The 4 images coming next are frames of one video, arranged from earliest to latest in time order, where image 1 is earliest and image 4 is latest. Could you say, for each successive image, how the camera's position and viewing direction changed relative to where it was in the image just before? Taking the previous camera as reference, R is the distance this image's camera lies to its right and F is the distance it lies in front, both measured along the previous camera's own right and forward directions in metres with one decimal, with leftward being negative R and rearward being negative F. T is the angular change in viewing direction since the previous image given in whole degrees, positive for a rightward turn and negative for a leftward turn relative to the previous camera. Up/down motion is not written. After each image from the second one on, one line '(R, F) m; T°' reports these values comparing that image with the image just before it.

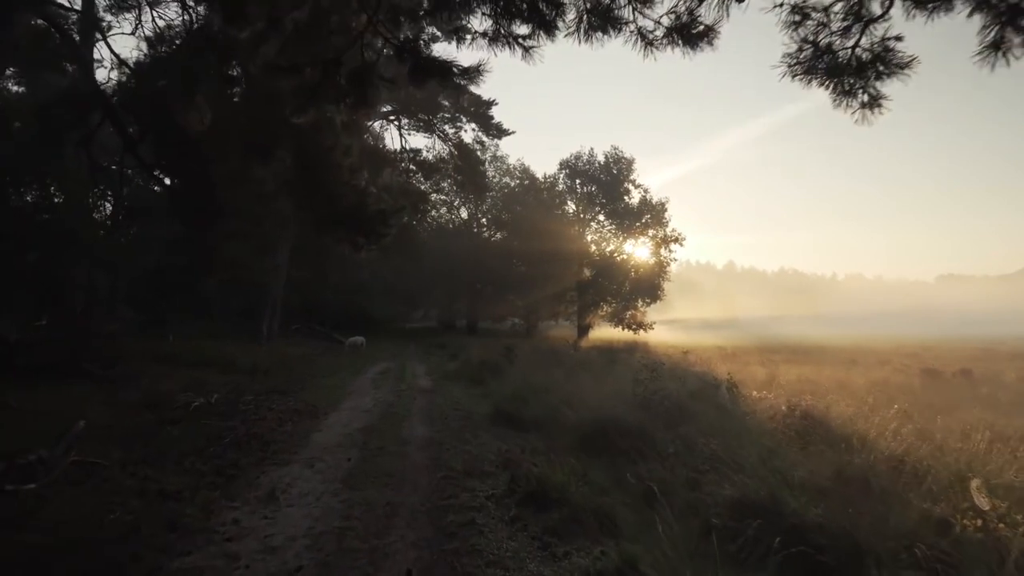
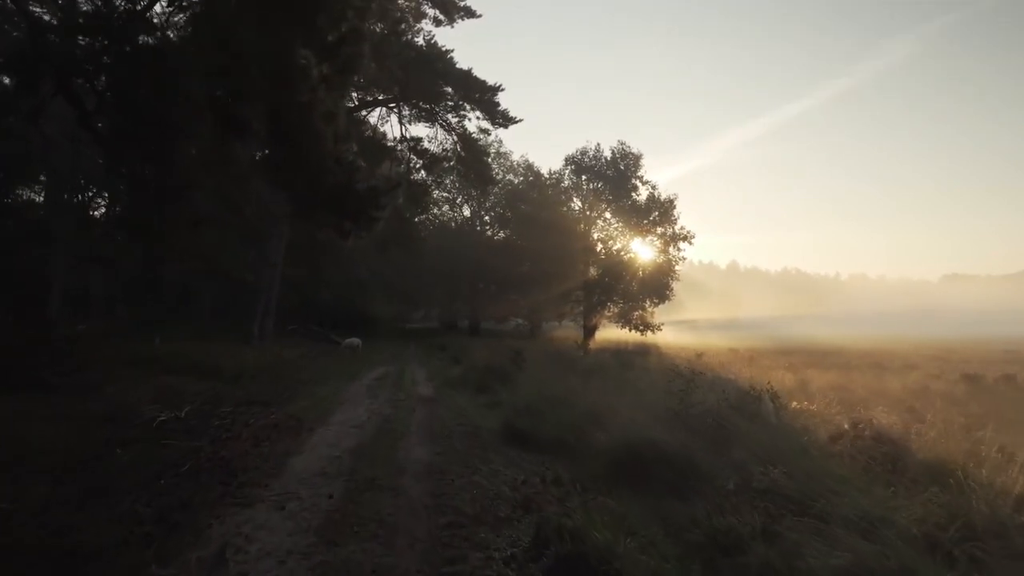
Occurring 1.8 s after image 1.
(-0.2, +1.8) m; 0°
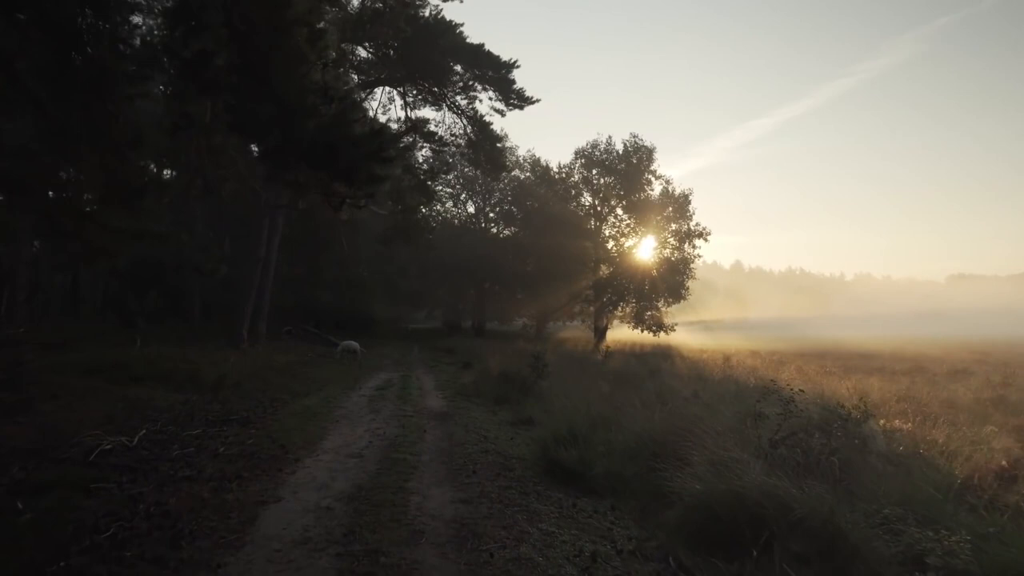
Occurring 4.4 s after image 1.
(-0.5, +2.5) m; 0°
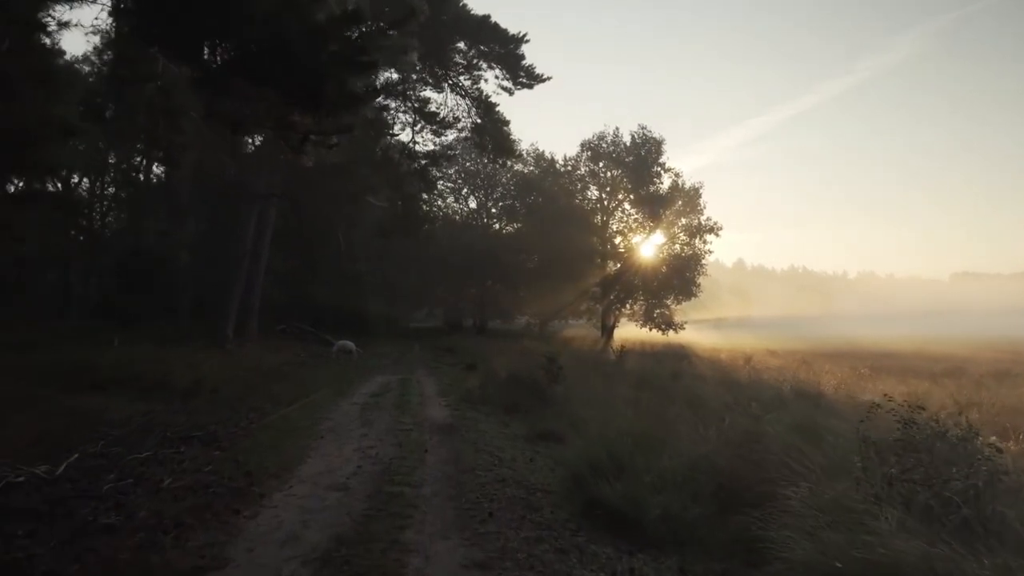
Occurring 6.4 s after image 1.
(-0.3, +2.0) m; 0°
